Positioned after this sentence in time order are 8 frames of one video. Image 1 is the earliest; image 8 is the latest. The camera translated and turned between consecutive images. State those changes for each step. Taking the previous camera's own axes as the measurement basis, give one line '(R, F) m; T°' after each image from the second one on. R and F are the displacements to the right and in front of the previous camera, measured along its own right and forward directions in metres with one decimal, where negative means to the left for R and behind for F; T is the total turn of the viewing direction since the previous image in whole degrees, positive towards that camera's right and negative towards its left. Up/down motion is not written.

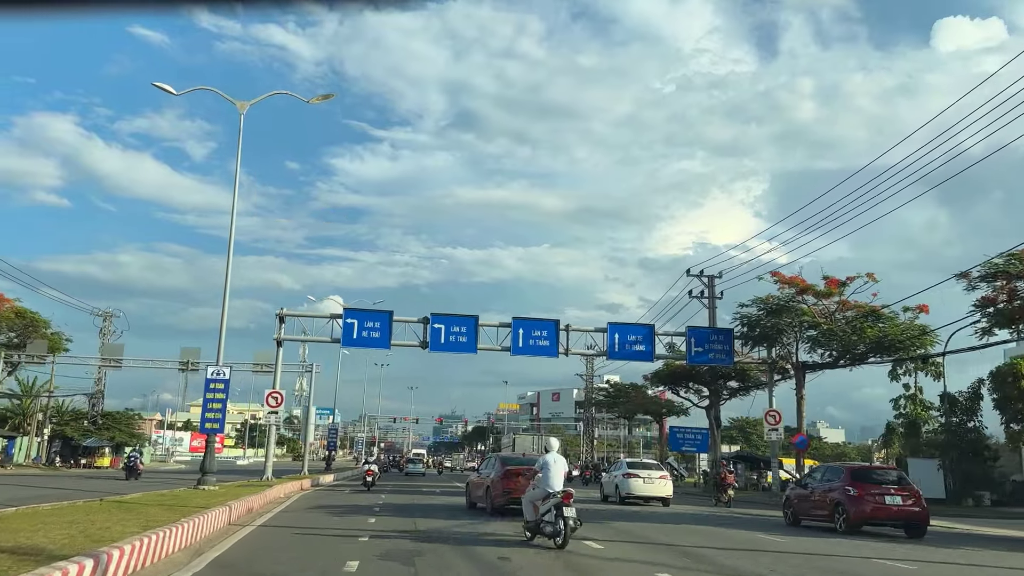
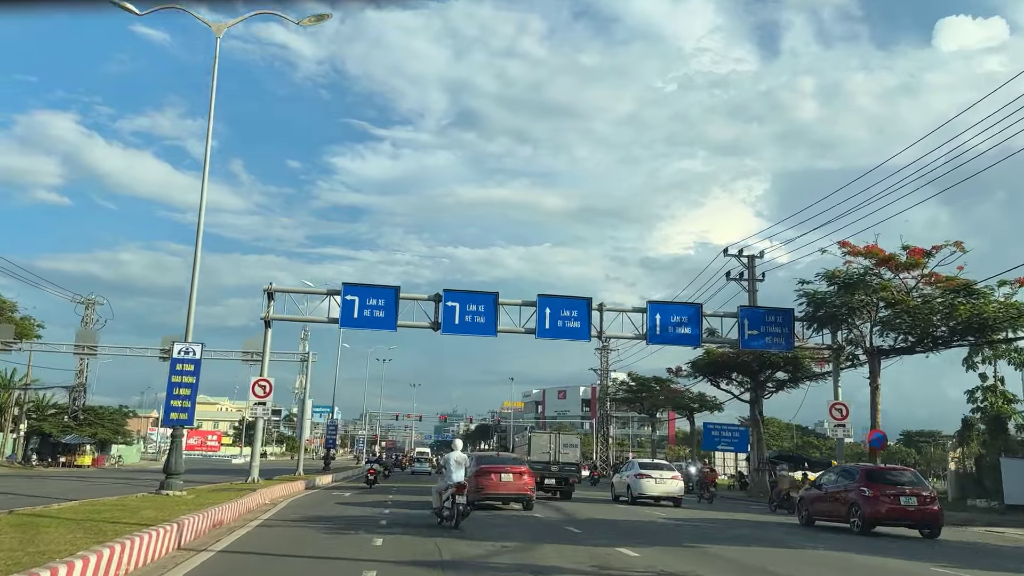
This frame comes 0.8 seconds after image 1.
(-0.4, +2.3) m; 0°
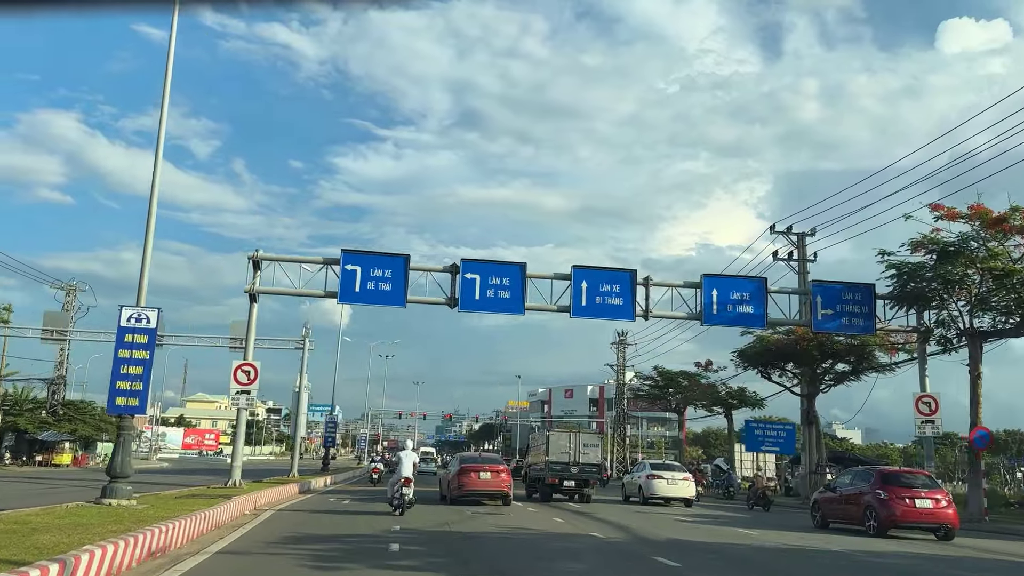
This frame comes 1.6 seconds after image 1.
(-0.4, +2.2) m; 0°
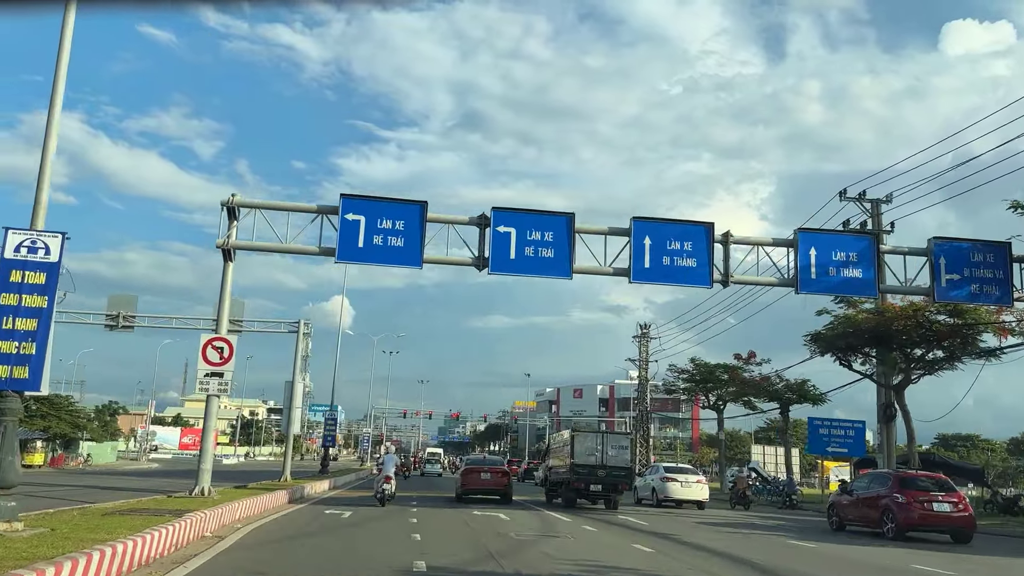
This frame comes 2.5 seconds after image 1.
(-0.5, +2.5) m; 0°
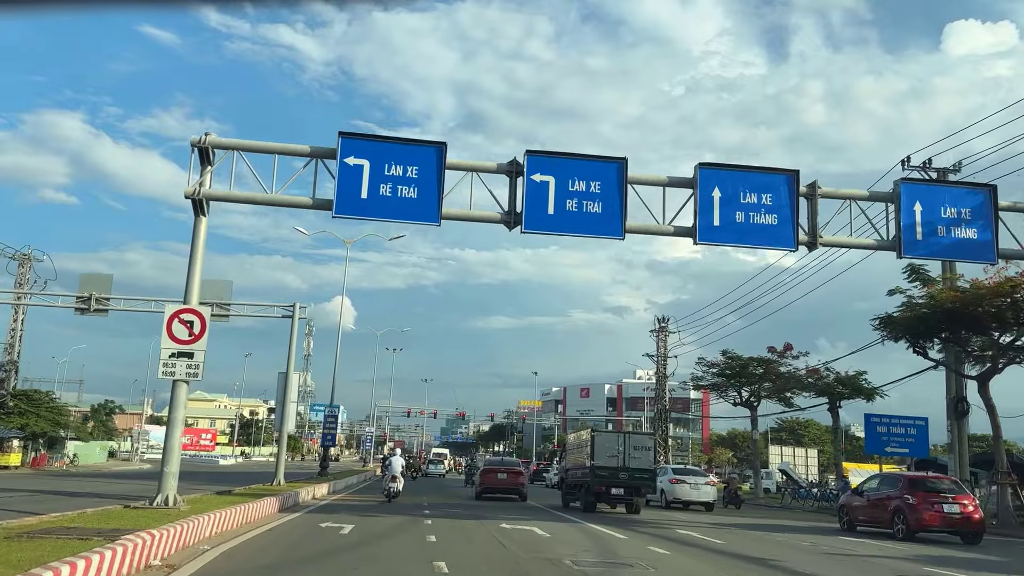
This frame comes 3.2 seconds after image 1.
(-0.3, +1.8) m; 0°
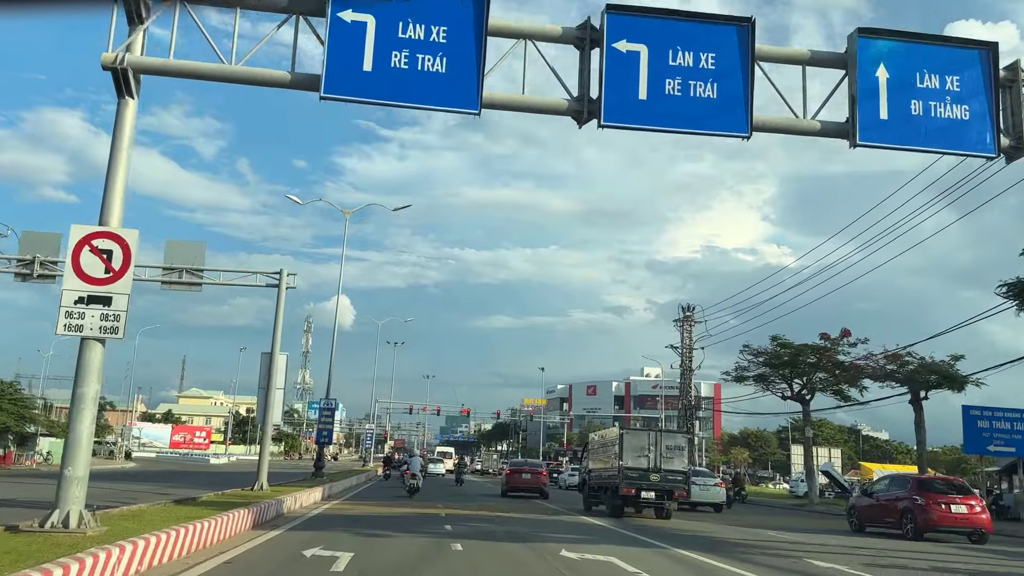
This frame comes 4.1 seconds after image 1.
(-0.5, +2.4) m; 0°
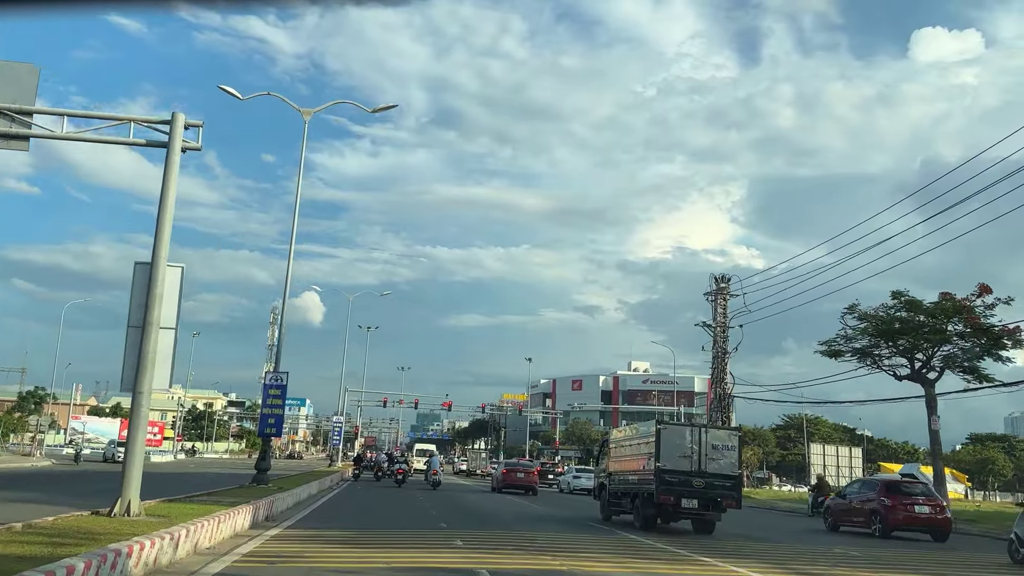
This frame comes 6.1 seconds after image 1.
(-0.8, +5.1) m; +2°
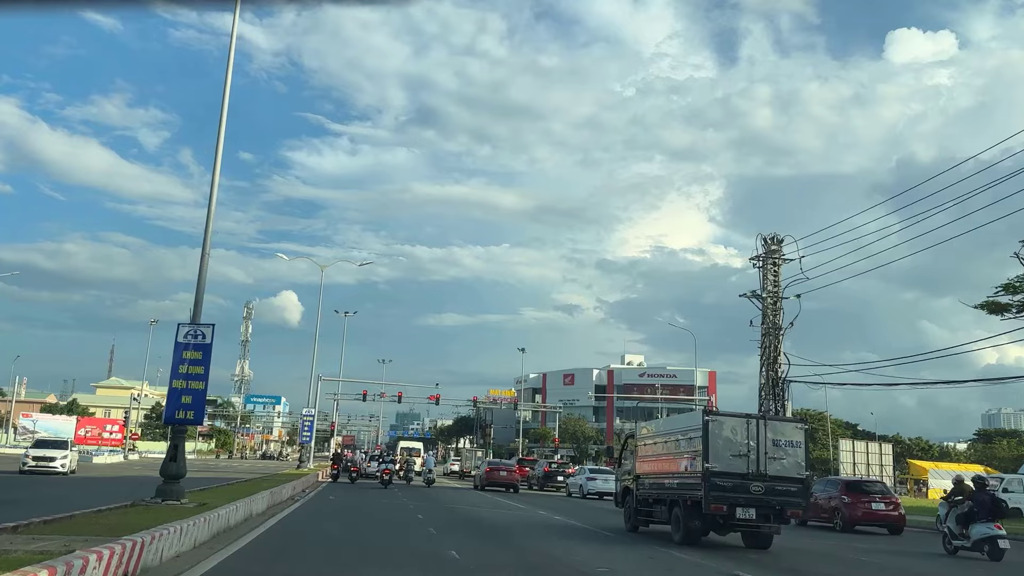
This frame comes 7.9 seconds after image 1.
(-0.7, +4.3) m; +1°
